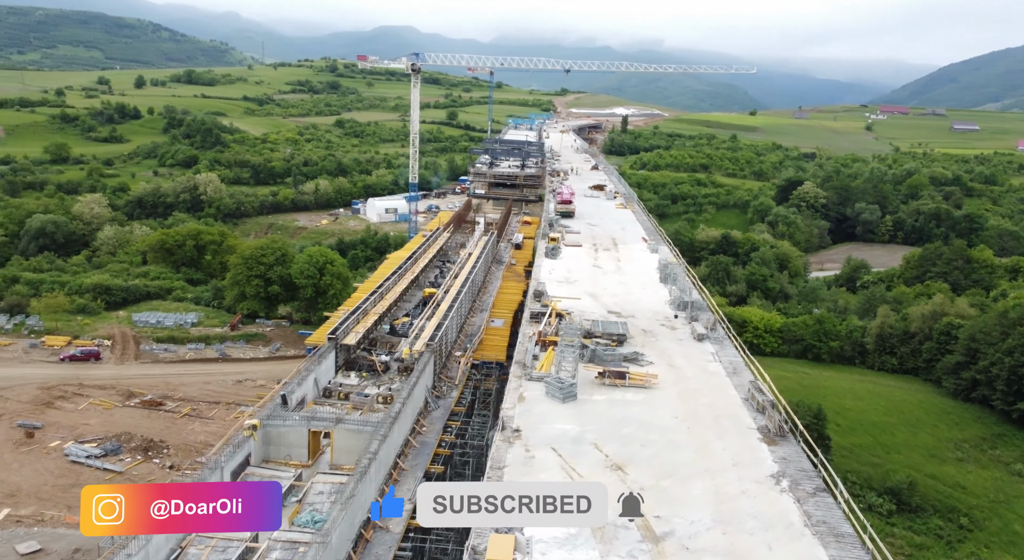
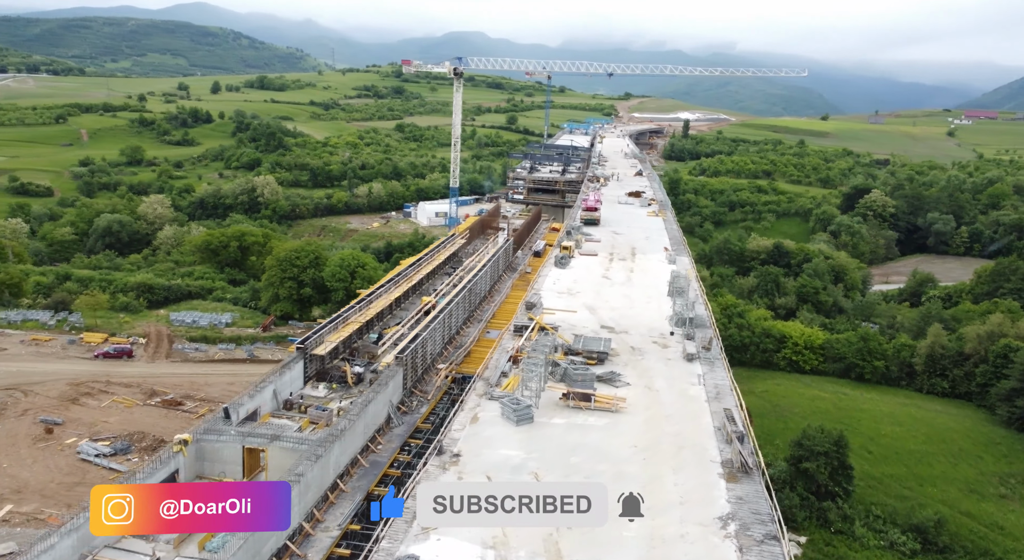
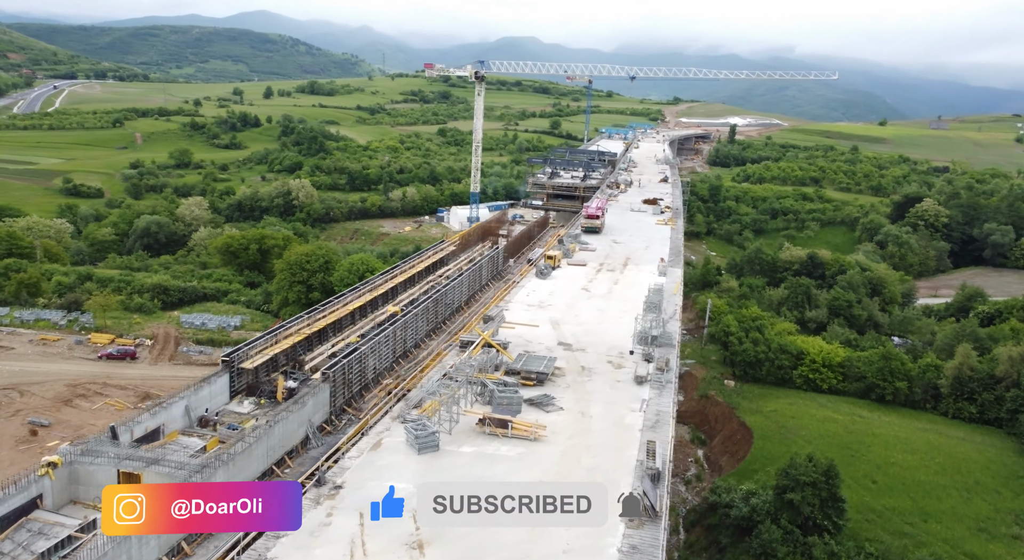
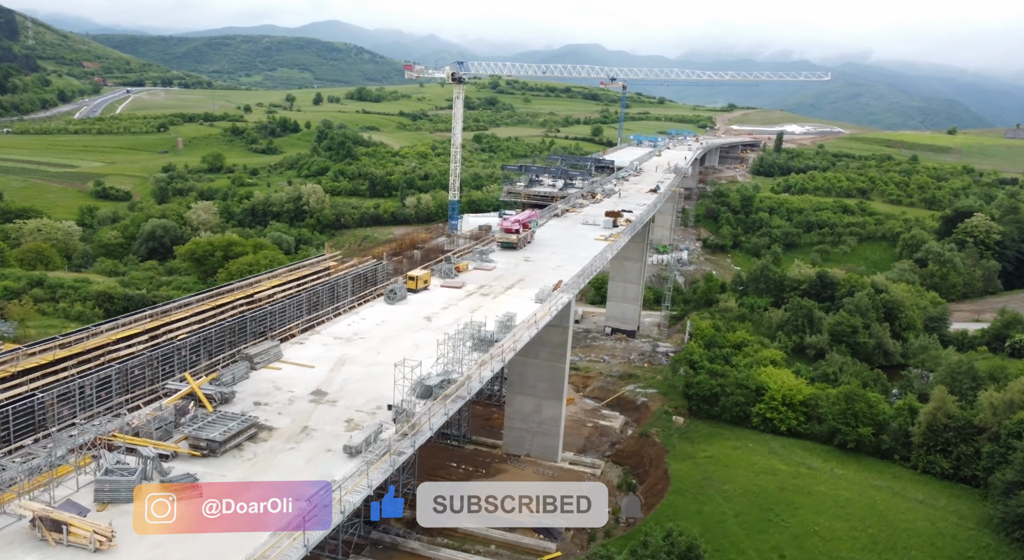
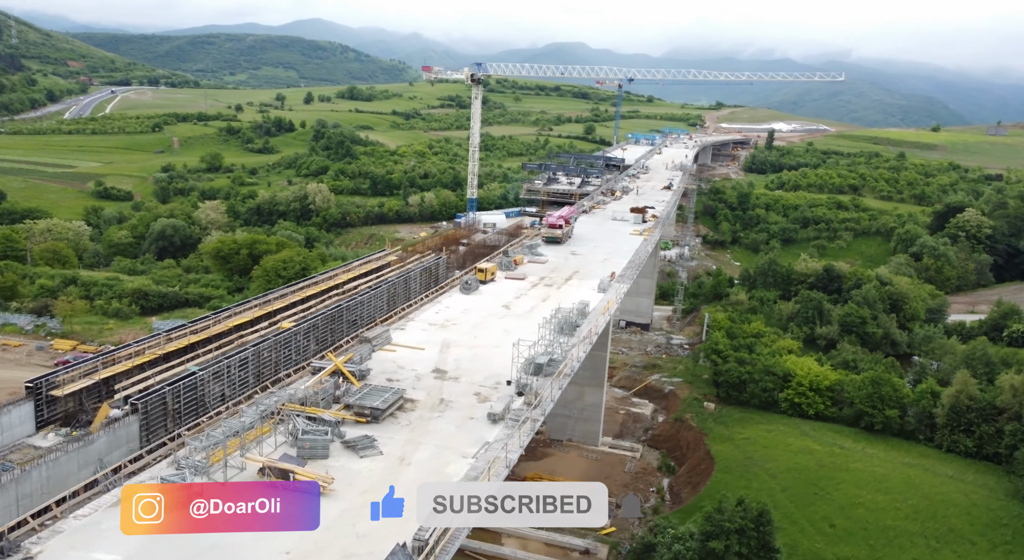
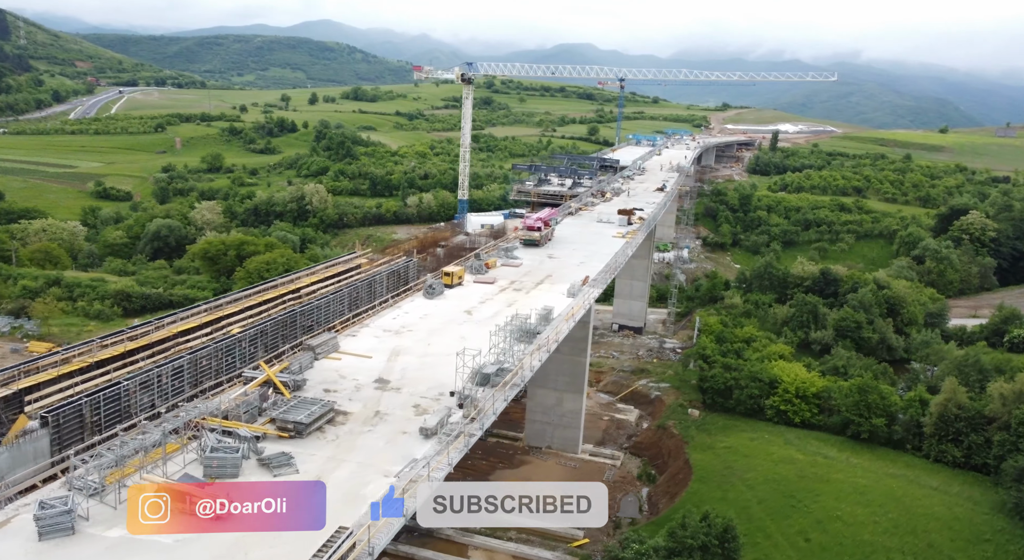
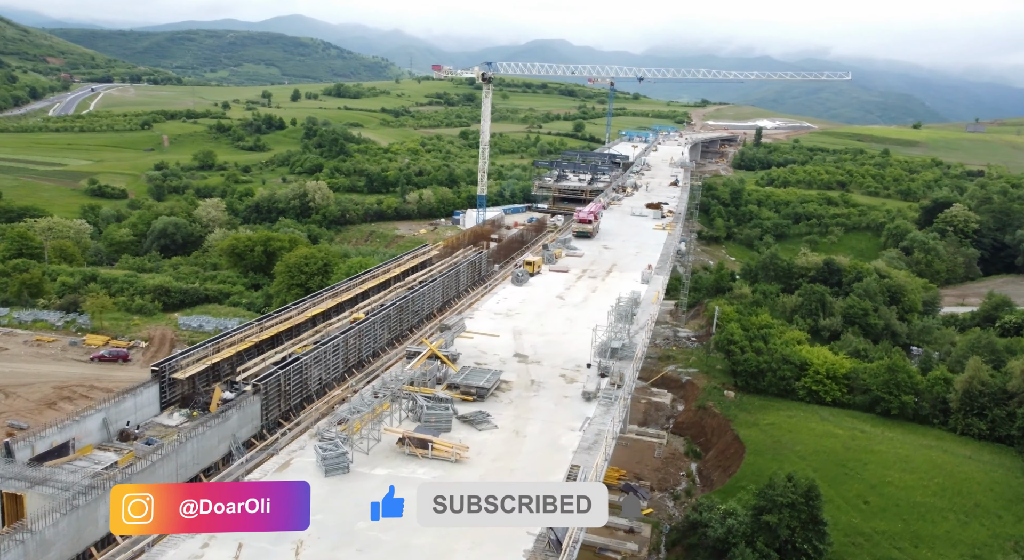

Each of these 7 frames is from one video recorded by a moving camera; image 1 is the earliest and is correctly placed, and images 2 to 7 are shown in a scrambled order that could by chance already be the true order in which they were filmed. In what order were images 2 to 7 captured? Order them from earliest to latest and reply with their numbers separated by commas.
2, 3, 7, 5, 6, 4
